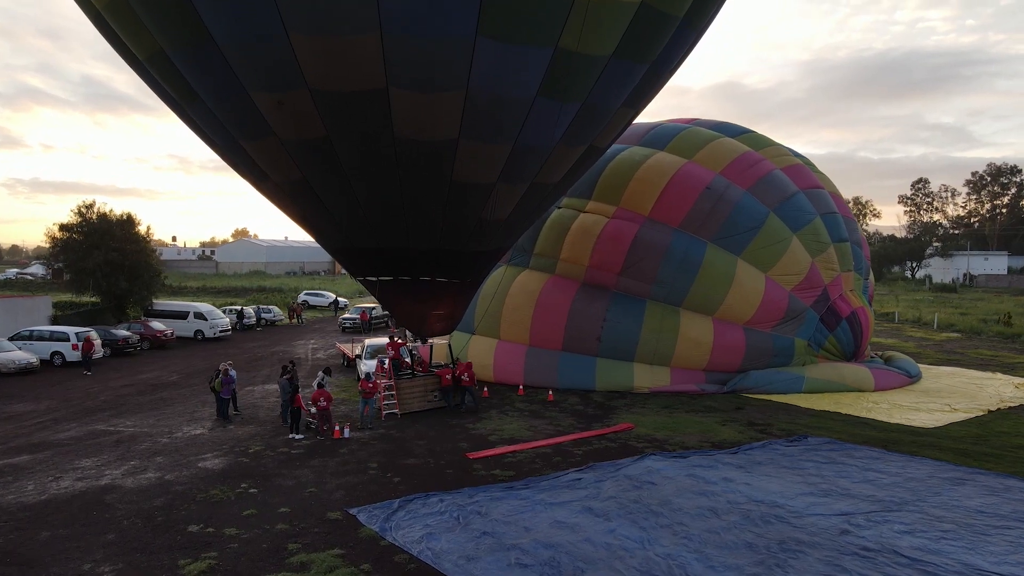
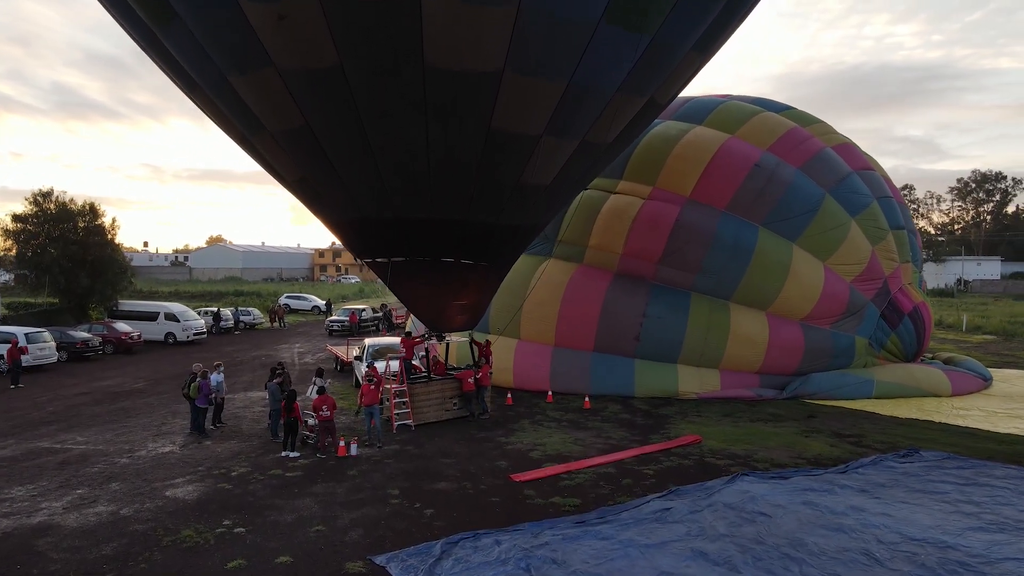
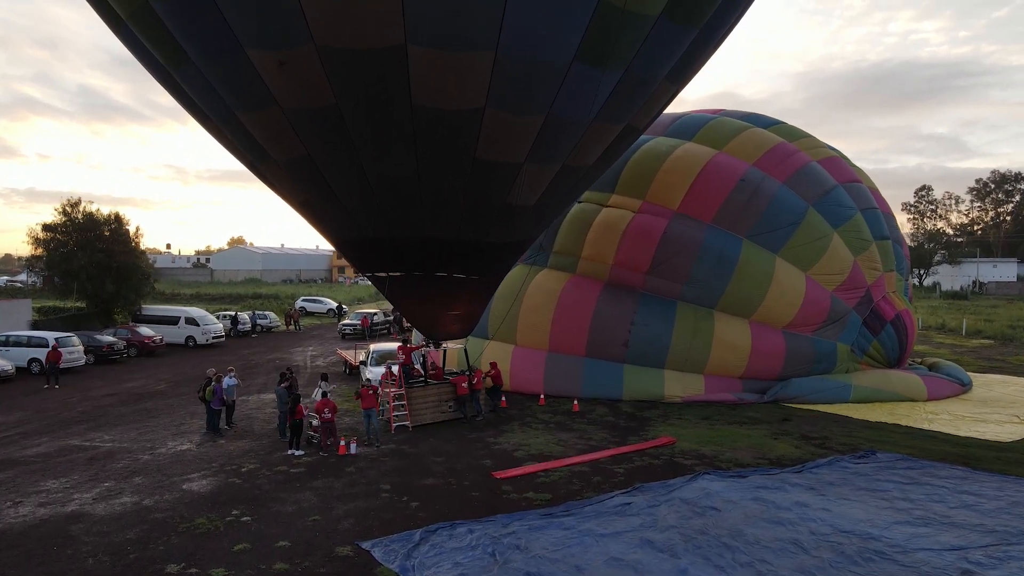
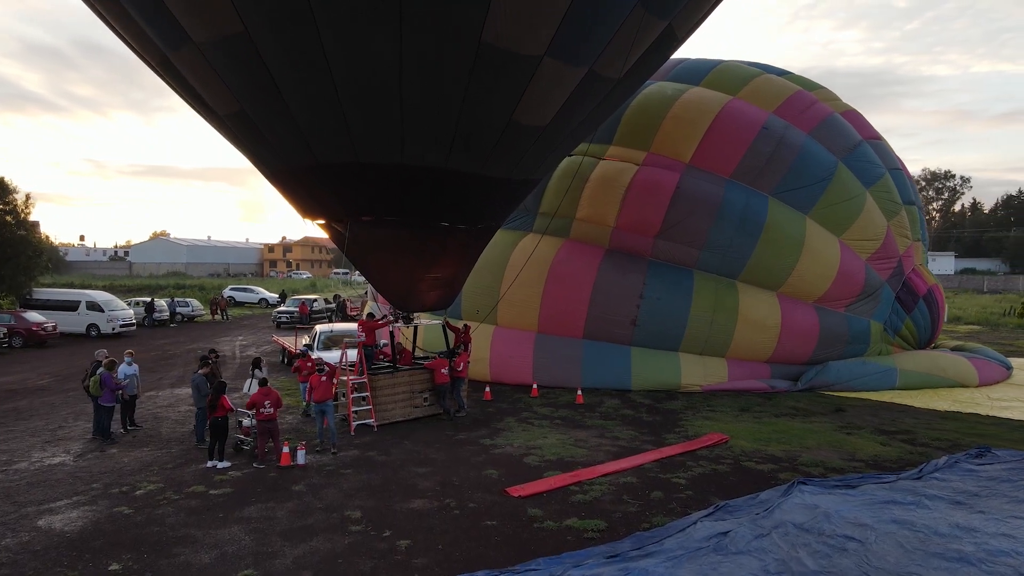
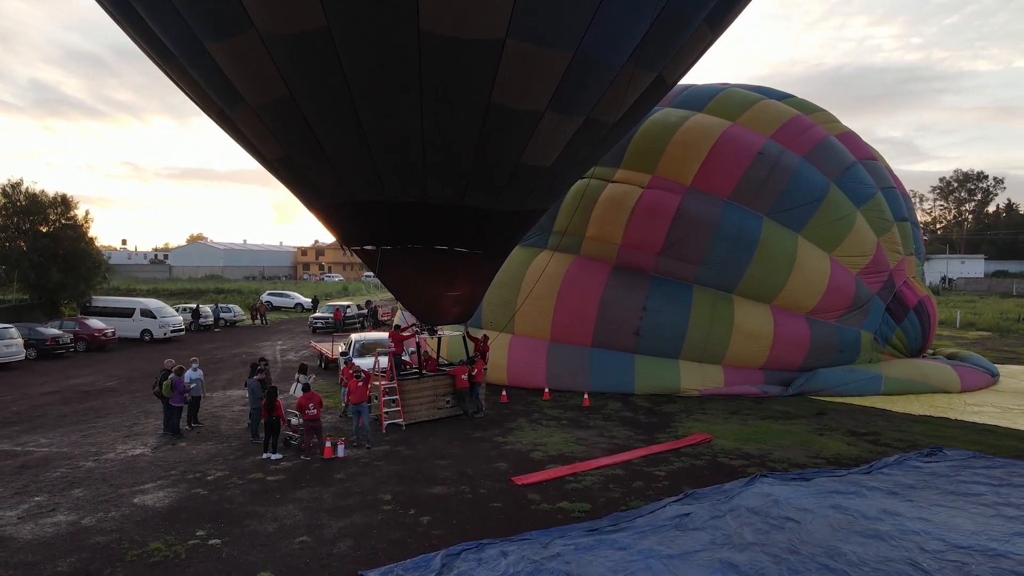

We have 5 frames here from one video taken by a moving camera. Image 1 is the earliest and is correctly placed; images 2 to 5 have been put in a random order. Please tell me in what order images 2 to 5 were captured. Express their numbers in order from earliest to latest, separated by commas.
3, 2, 5, 4
